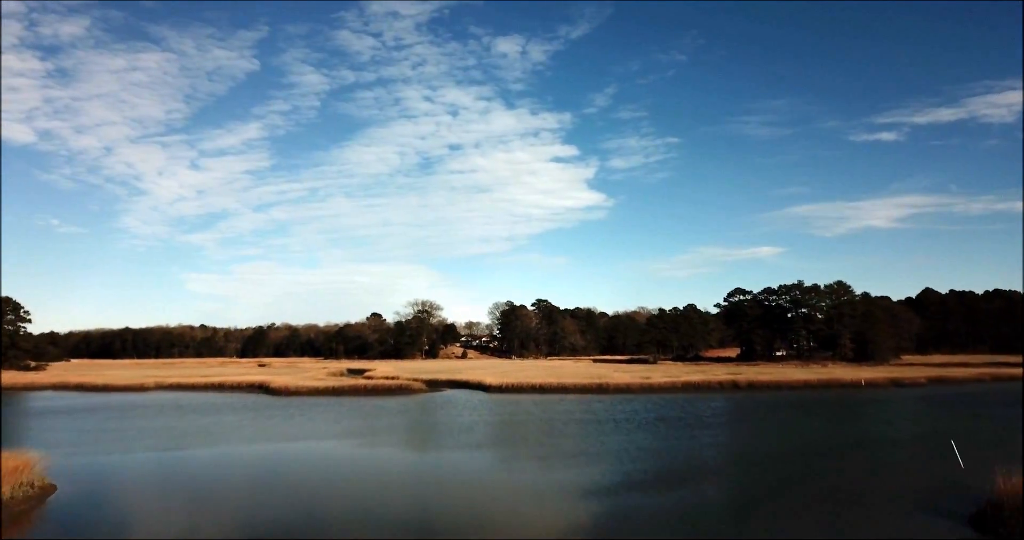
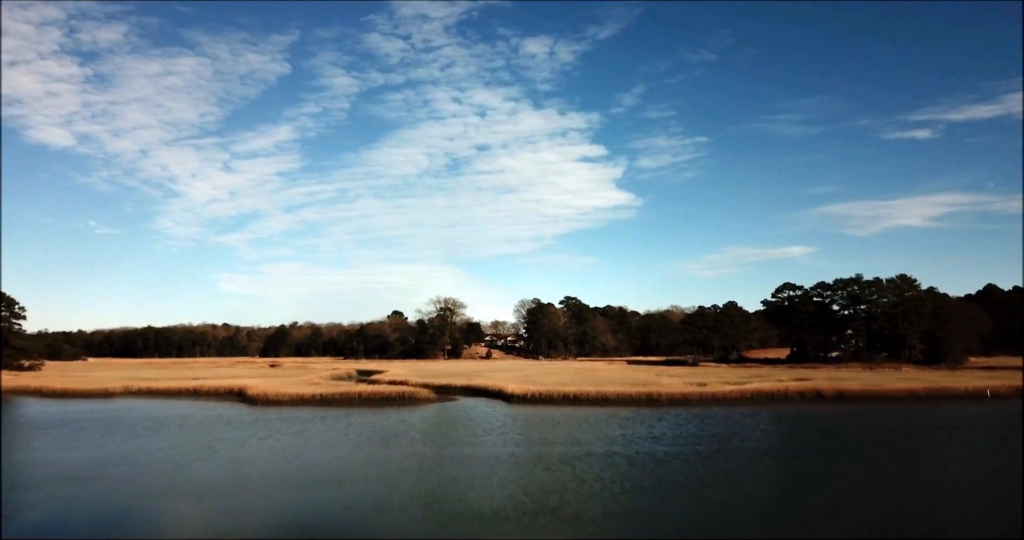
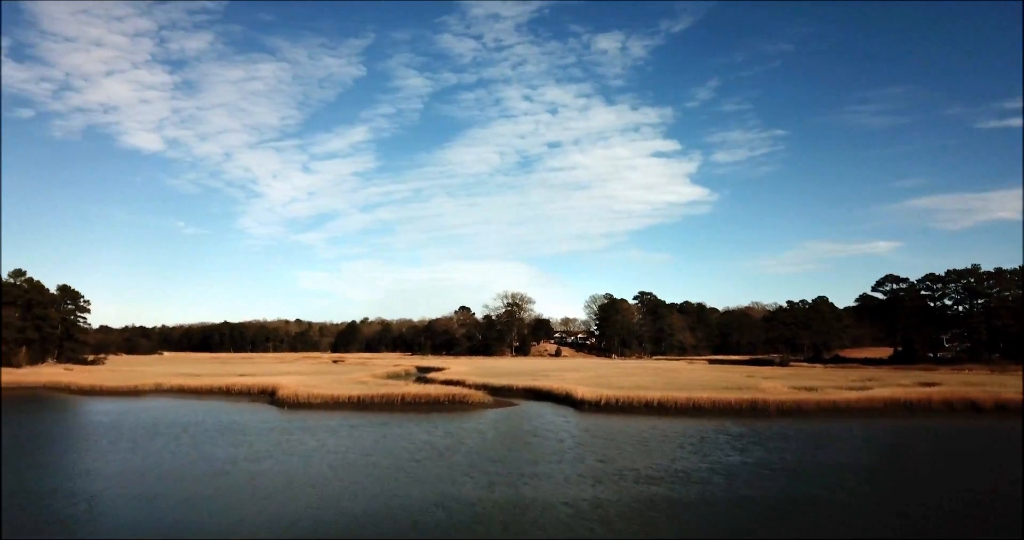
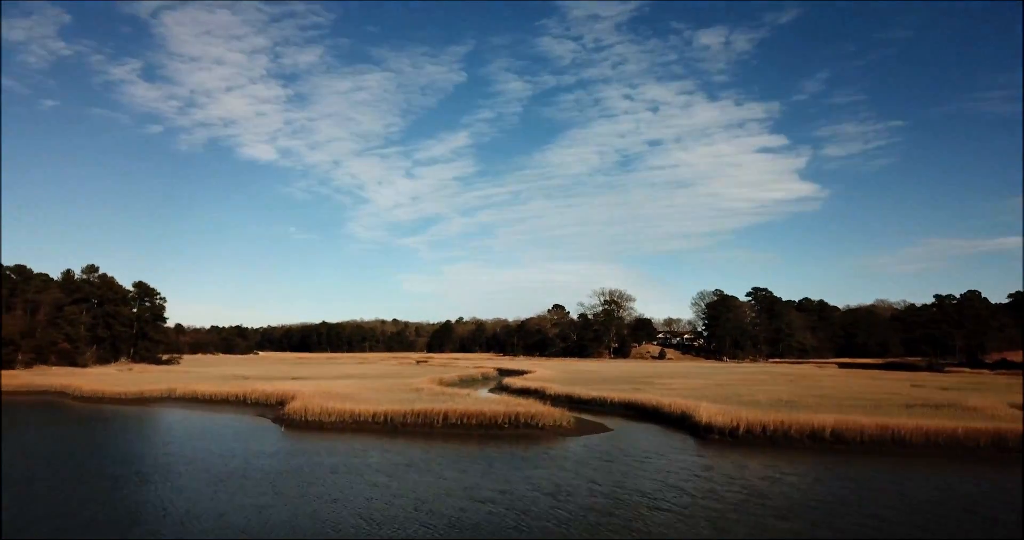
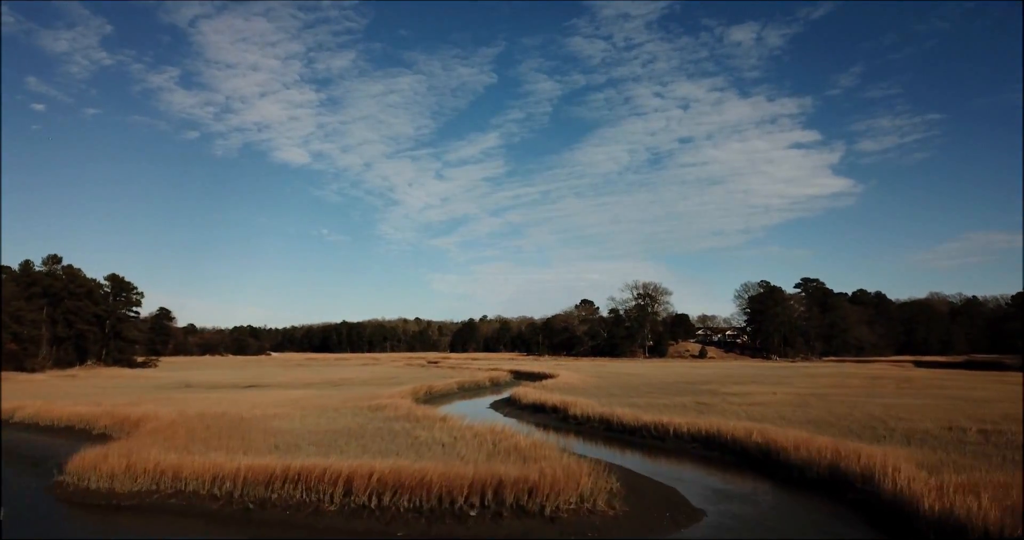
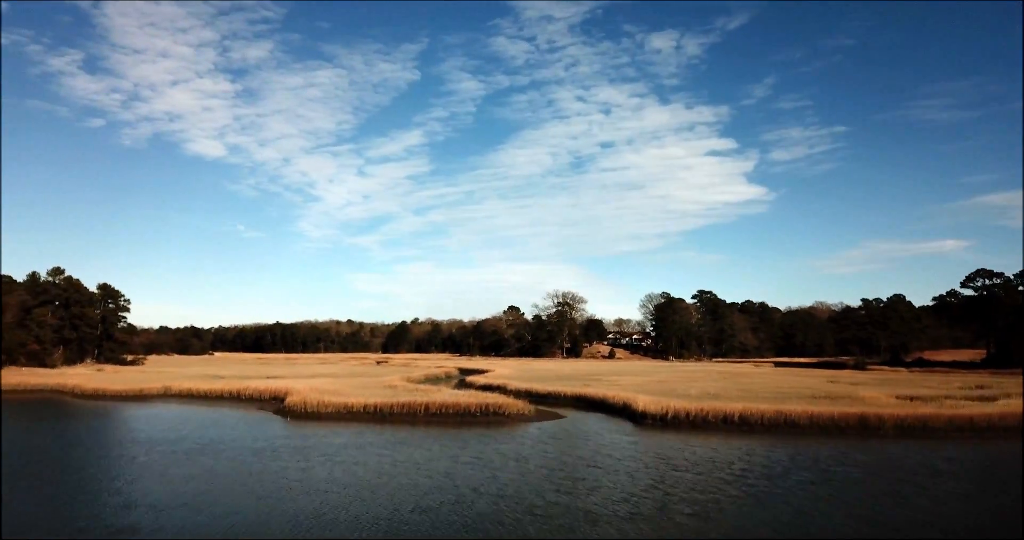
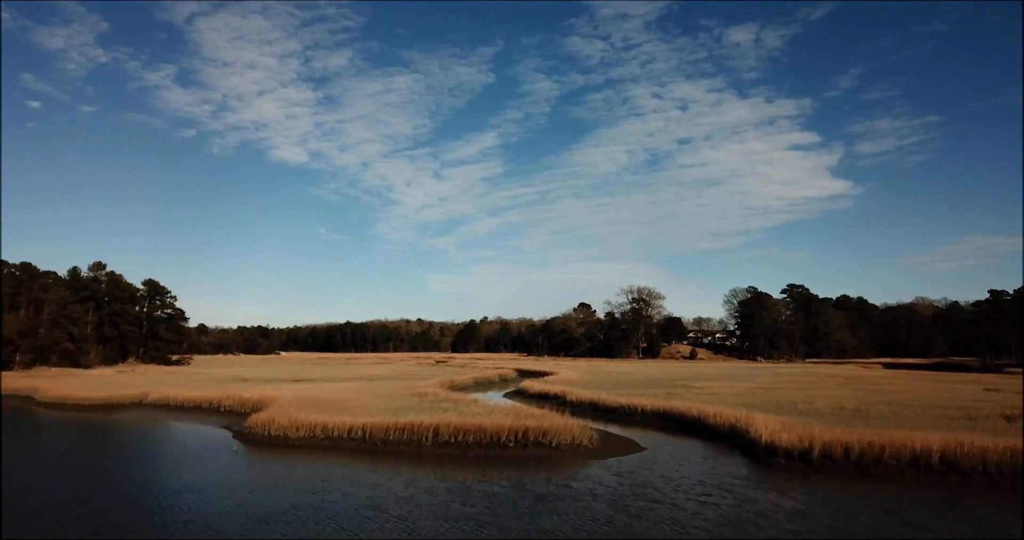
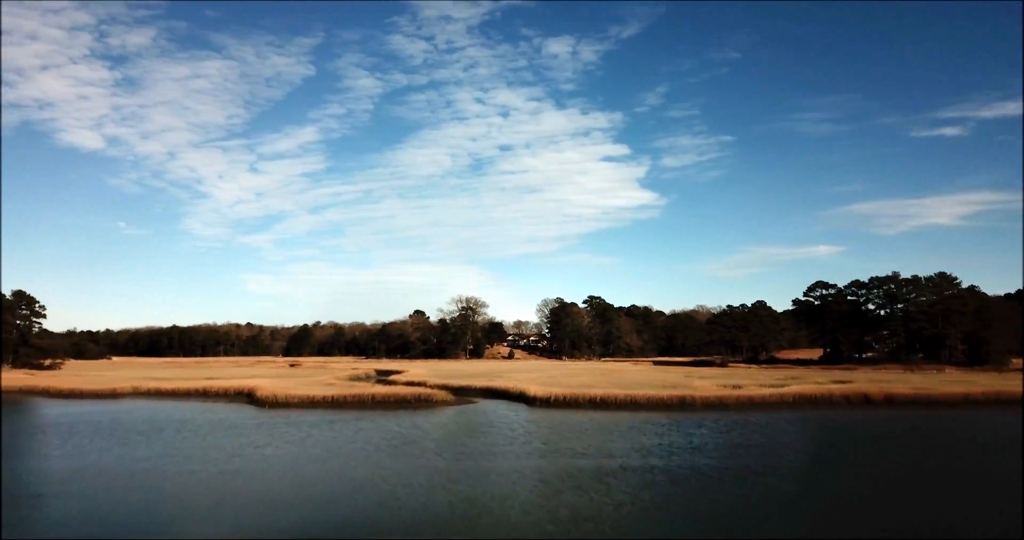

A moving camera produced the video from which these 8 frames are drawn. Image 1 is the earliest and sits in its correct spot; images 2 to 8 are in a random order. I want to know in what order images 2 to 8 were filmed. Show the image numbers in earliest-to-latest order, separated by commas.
2, 8, 3, 6, 4, 7, 5
